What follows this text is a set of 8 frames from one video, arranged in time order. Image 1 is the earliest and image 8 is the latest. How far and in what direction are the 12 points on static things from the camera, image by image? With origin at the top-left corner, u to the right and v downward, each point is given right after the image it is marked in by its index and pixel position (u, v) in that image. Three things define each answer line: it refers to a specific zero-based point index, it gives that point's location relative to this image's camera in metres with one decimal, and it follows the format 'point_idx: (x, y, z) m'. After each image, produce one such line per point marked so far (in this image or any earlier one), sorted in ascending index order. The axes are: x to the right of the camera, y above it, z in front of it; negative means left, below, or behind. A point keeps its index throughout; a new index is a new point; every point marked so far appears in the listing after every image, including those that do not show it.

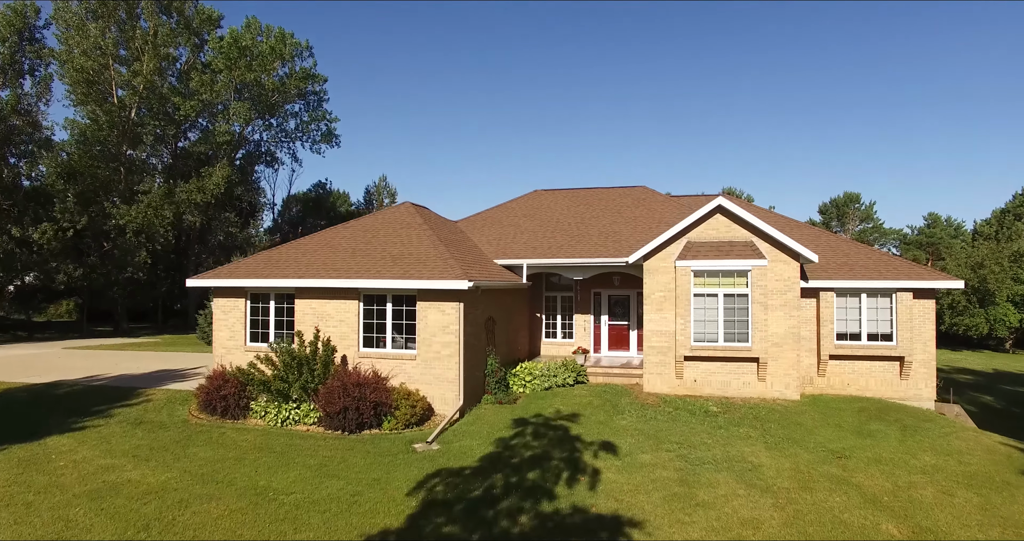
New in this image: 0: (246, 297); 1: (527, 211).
0: (-6.2, -0.6, +12.0) m
1: (+0.5, +2.0, +17.0) m
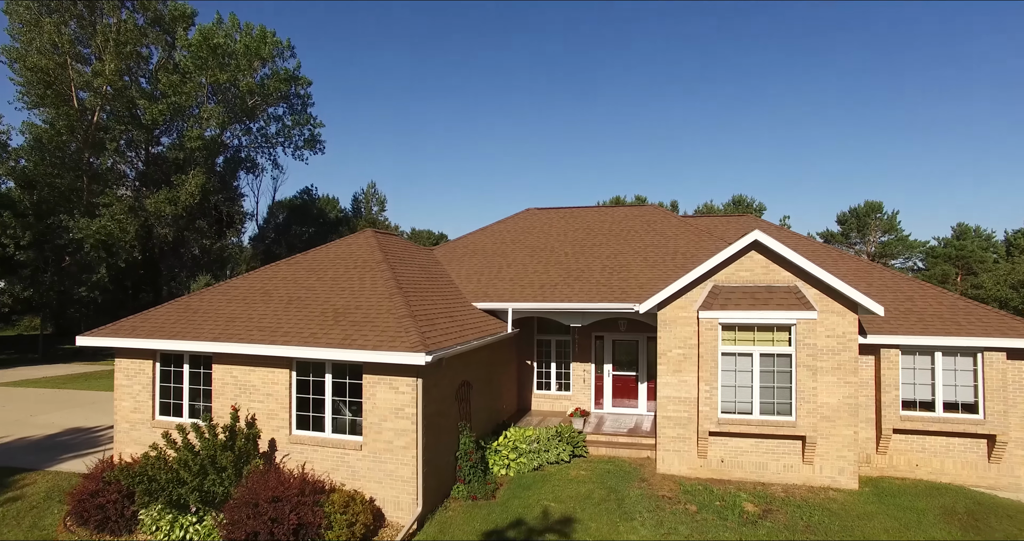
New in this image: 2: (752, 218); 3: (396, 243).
0: (-6.6, -1.7, +9.4) m
1: (+0.1, +1.0, +14.4) m
2: (+7.0, +1.6, +14.8) m
3: (-2.8, +0.6, +12.1) m
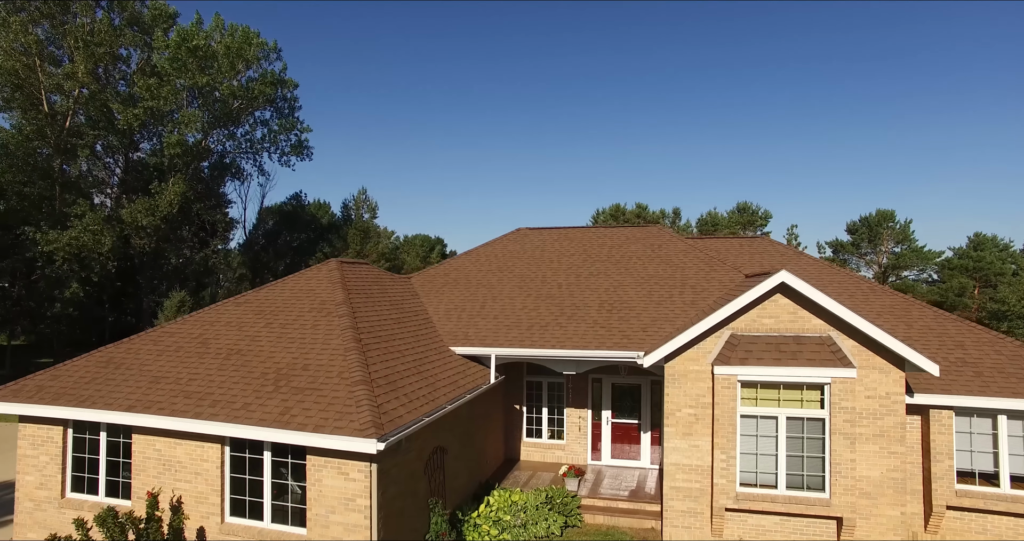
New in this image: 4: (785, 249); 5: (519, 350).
0: (-7.0, -2.4, +7.9) m
1: (-0.2, +0.3, +12.9) m
2: (+6.7, +0.8, +13.3) m
3: (-3.1, -0.2, +10.6) m
4: (+6.9, +0.6, +12.7) m
5: (+0.1, -1.5, +9.6) m
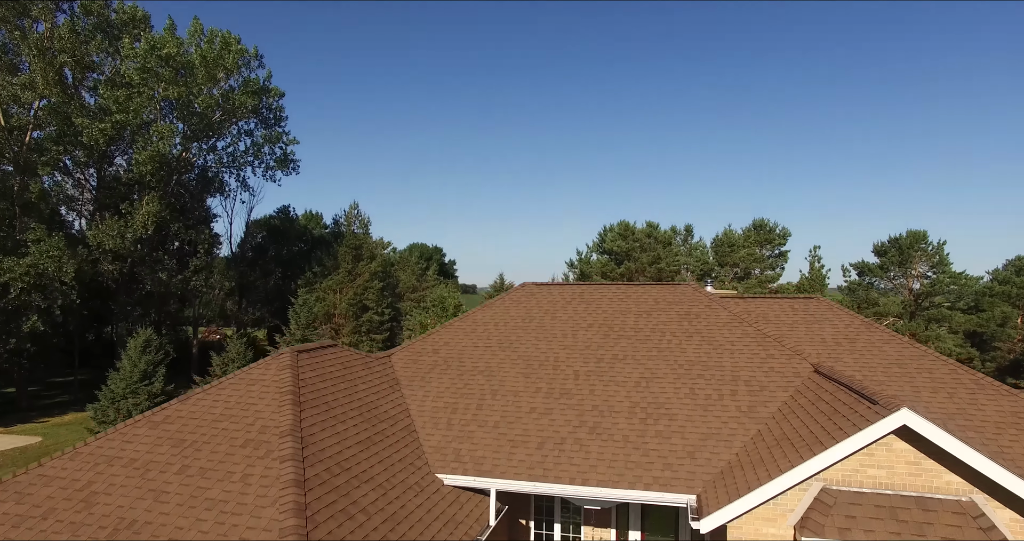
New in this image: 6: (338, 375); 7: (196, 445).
0: (-6.9, -4.0, +5.5) m
1: (-0.1, -1.3, +10.6) m
2: (+6.8, -0.7, +10.9) m
3: (-3.0, -1.7, +8.2) m
4: (+6.9, -1.0, +10.3) m
5: (+0.2, -3.0, +7.2) m
6: (-3.0, -1.8, +8.6) m
7: (-4.2, -2.2, +6.7) m
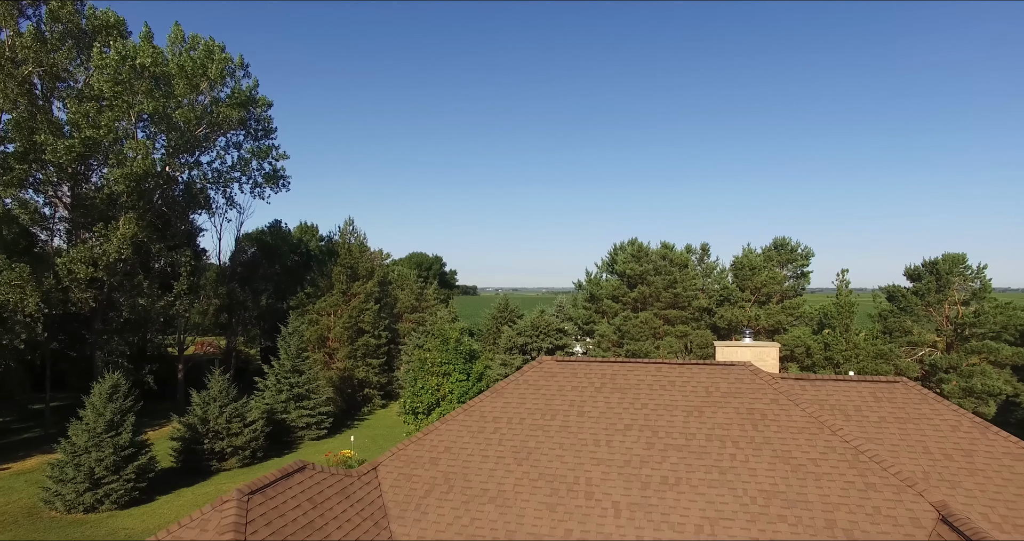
0: (-6.6, -5.4, +3.4) m
1: (+0.1, -2.7, +8.5) m
2: (+7.1, -2.1, +8.8) m
3: (-2.7, -3.1, +6.1) m
4: (+7.2, -2.4, +8.2) m
5: (+0.5, -4.5, +5.1) m
6: (-2.7, -3.2, +6.5) m
7: (-3.9, -3.7, +4.6) m
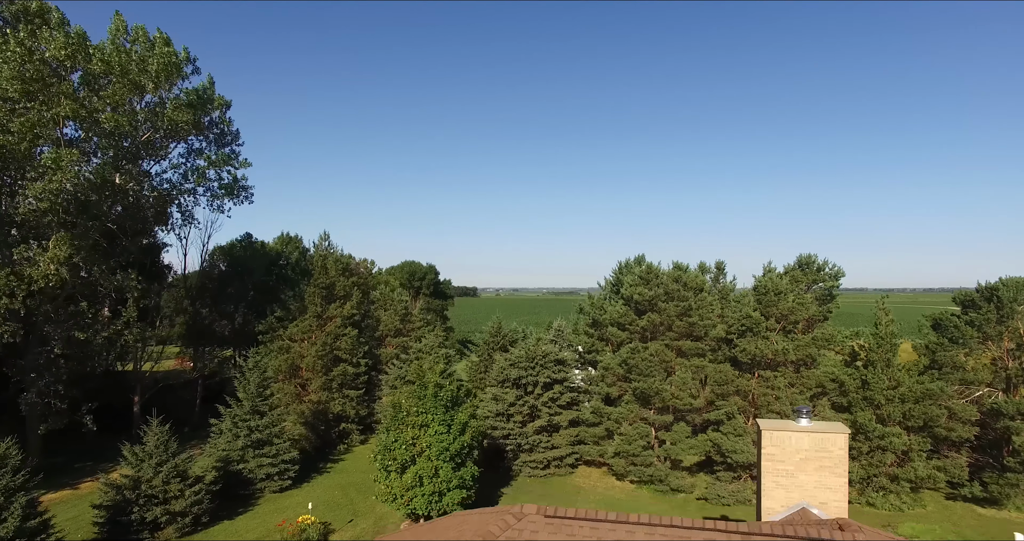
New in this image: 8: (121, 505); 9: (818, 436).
0: (-7.0, -6.7, -0.2) m
1: (-0.3, -4.0, +4.8) m
2: (+6.6, -3.4, +5.1) m
3: (-3.2, -4.4, +2.5) m
4: (+6.7, -3.6, +4.5) m
5: (0.0, -5.8, +1.5) m
6: (-3.1, -4.5, +2.8) m
7: (-4.4, -5.0, +1.0) m
8: (-15.0, -9.0, +19.5) m
9: (+6.5, -3.5, +10.9) m
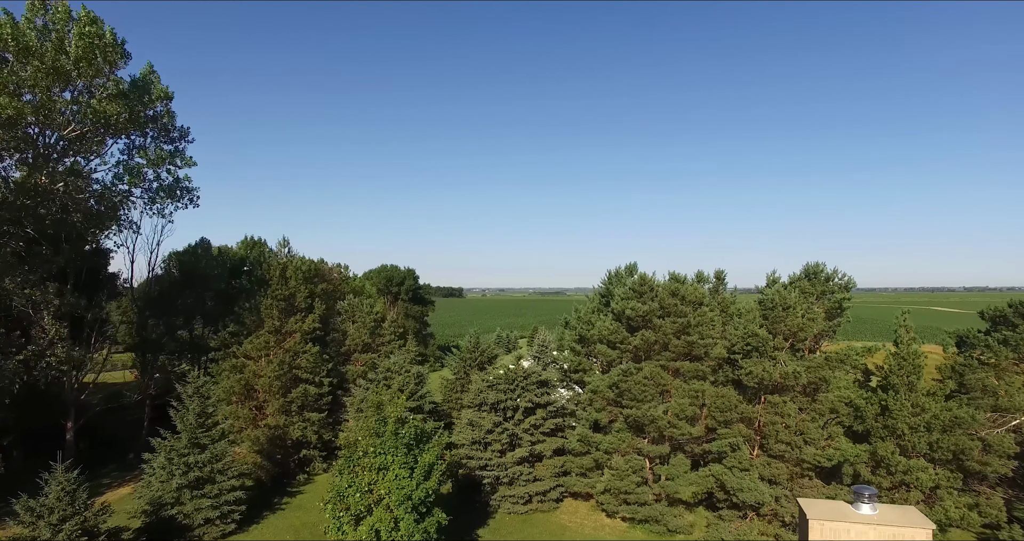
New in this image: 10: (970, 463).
0: (-7.5, -7.3, -3.4) m
1: (-0.9, -4.5, +1.8) m
2: (+6.0, -3.9, +2.3) m
3: (-3.8, -5.0, -0.6) m
4: (+6.1, -4.2, +1.7) m
5: (-0.5, -6.3, -1.6) m
6: (-3.7, -5.1, -0.3) m
7: (-4.9, -5.6, -2.2) m
8: (-15.9, -9.6, +16.1) m
9: (+5.8, -4.1, +8.0) m
10: (+17.7, -7.4, +19.5) m
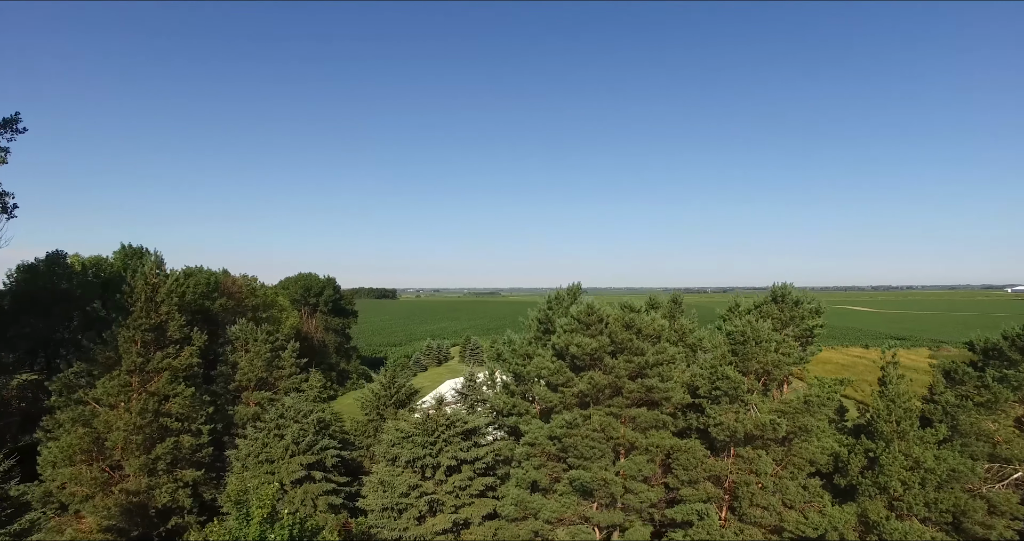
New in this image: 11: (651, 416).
0: (-7.8, -8.4, -8.8) m
1: (-1.8, -5.6, -3.0) m
2: (+5.0, -4.9, -1.8) m
3: (-4.4, -6.1, -5.7) m
4: (+5.2, -5.2, -2.4) m
5: (-1.0, -7.4, -6.3) m
6: (-4.3, -6.1, -5.3) m
7: (-5.4, -6.7, -7.3) m
8: (-18.1, -10.7, +9.8) m
9: (+4.3, -5.1, +3.8) m
10: (+15.0, -8.4, +16.5) m
11: (+5.1, -5.3, +18.4) m
